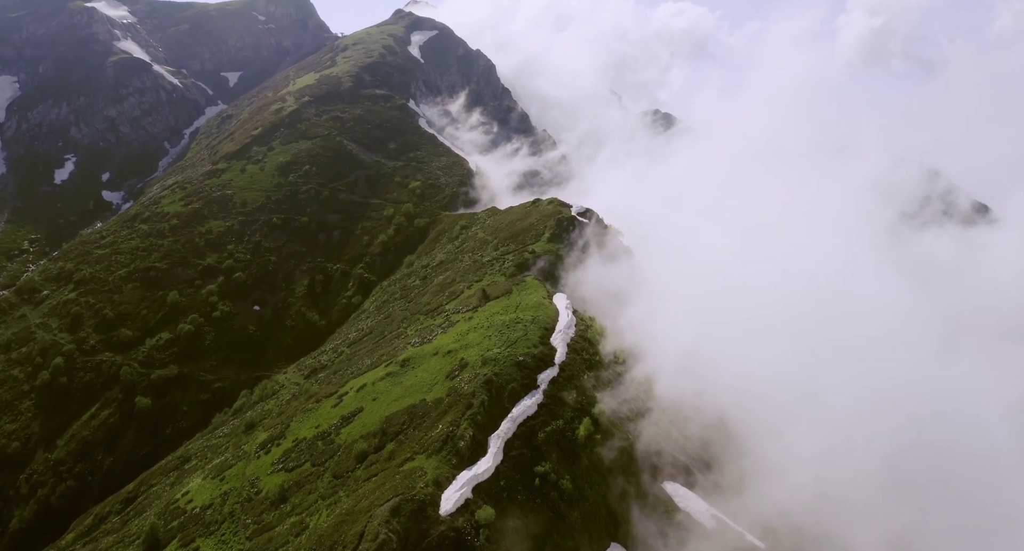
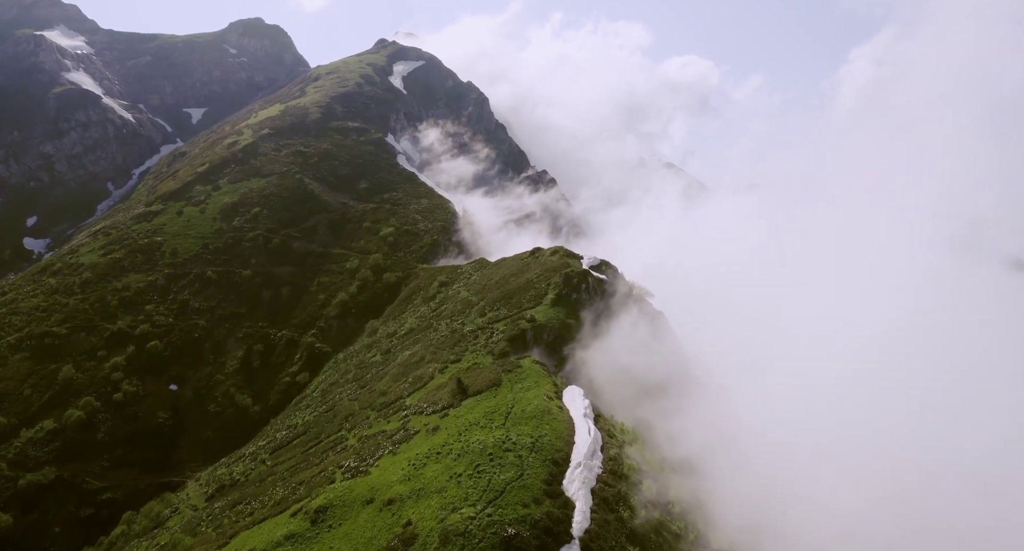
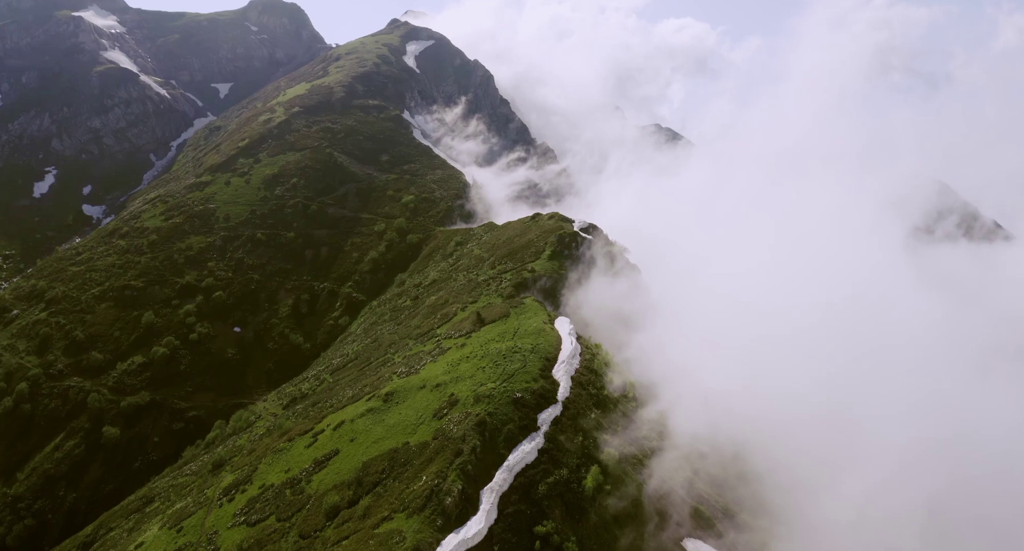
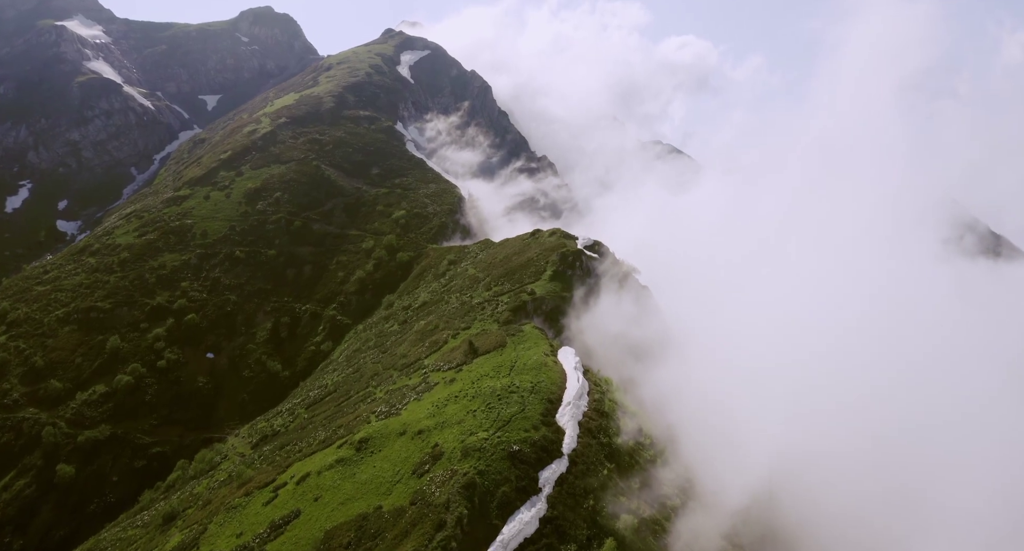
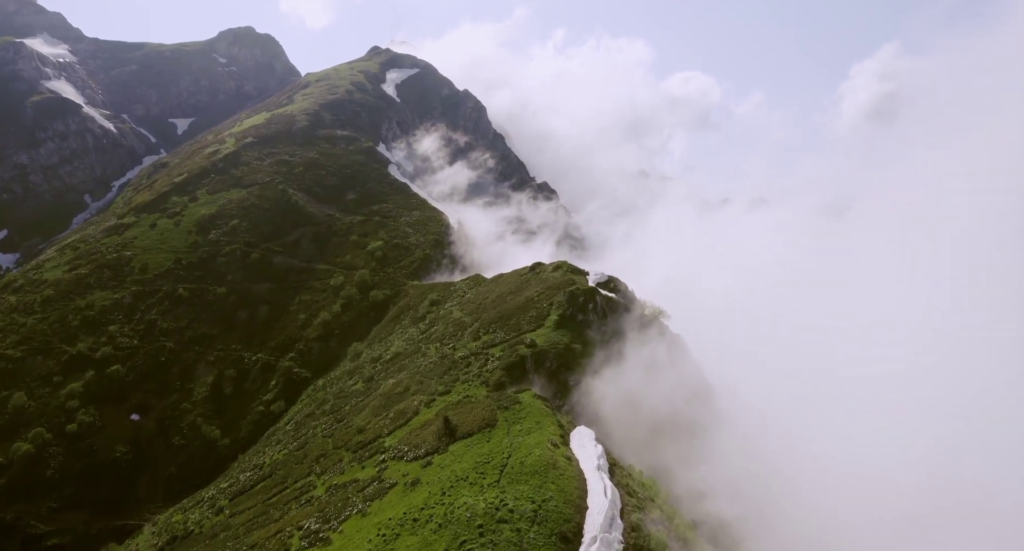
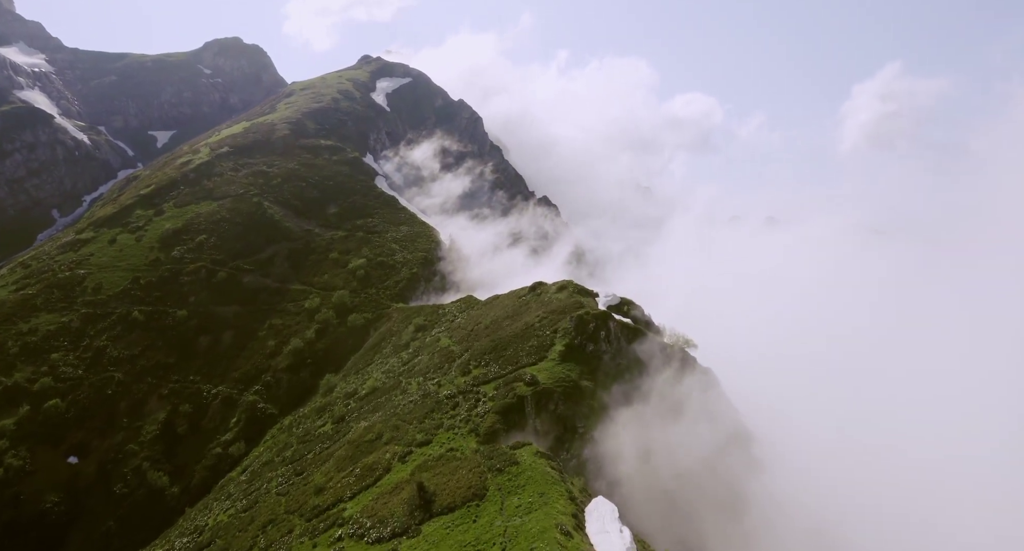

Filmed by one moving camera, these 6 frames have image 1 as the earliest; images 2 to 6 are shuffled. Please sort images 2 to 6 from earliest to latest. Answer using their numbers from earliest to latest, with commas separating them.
3, 4, 2, 5, 6
